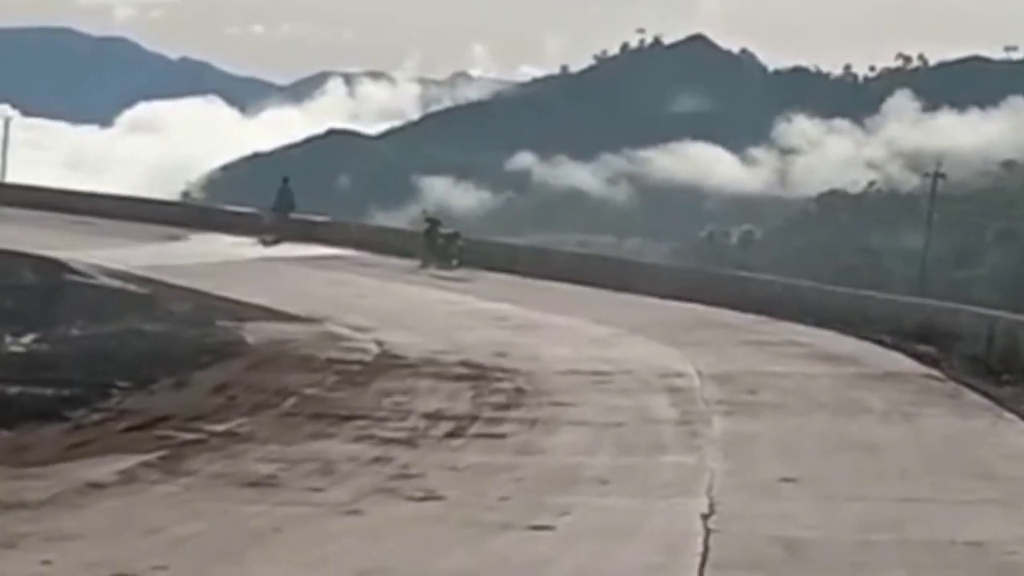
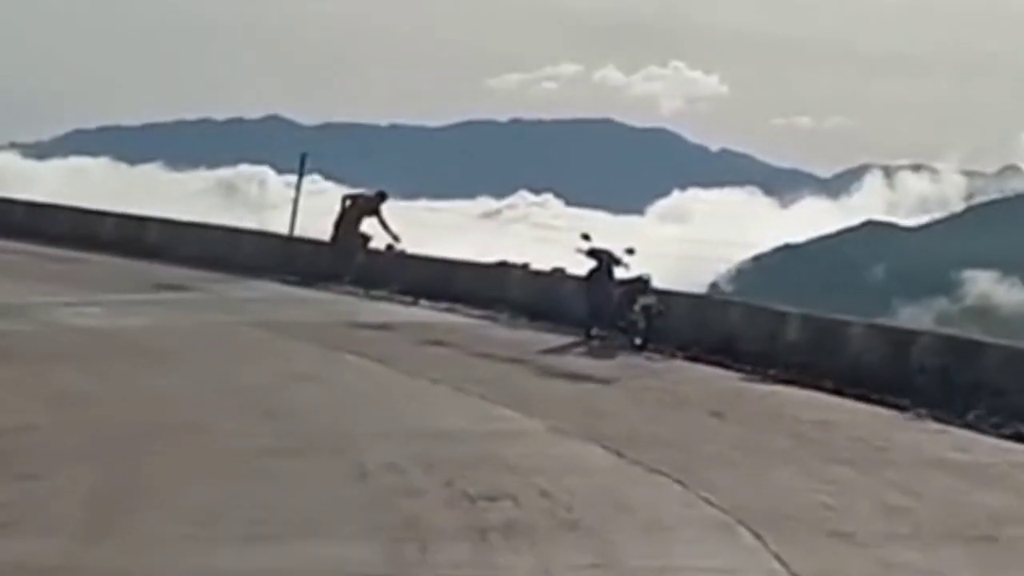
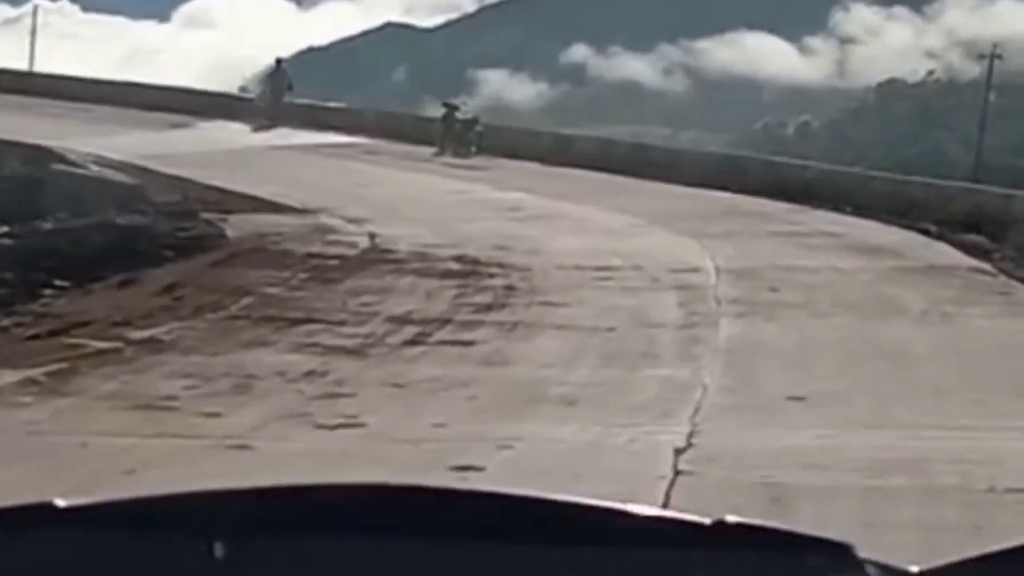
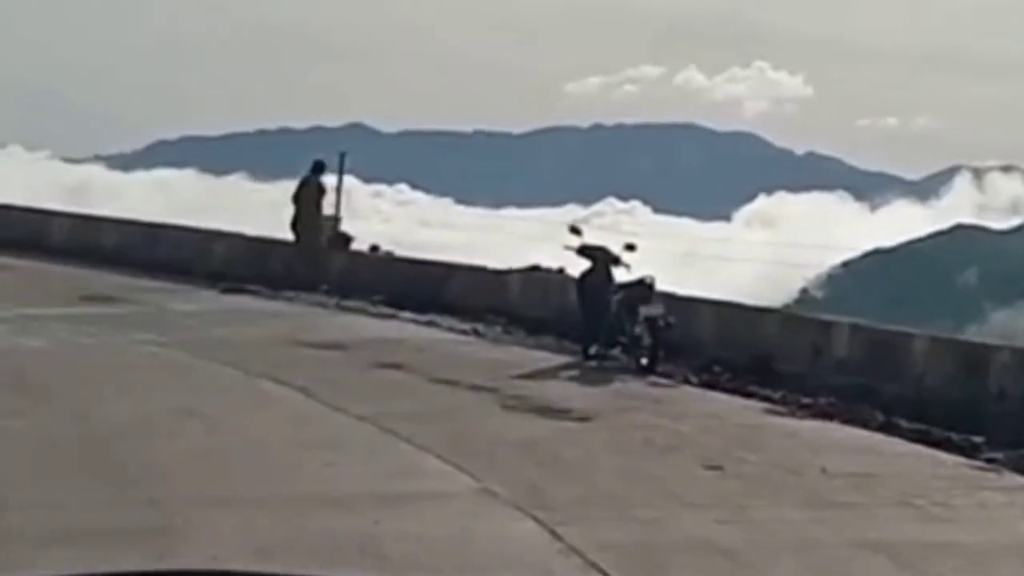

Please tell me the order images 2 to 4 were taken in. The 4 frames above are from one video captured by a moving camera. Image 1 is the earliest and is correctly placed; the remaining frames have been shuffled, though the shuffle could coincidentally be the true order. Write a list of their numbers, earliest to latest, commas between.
3, 2, 4
